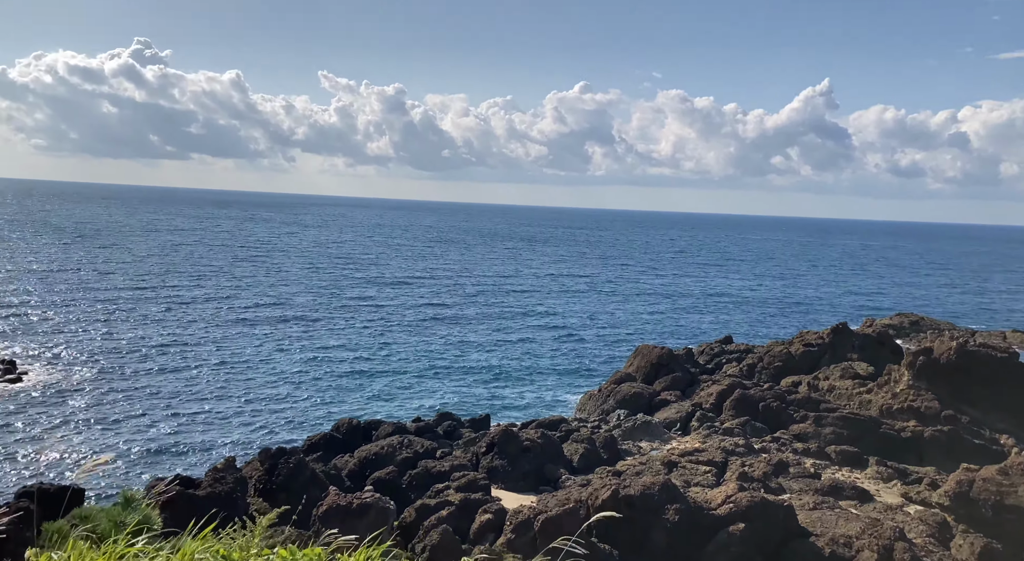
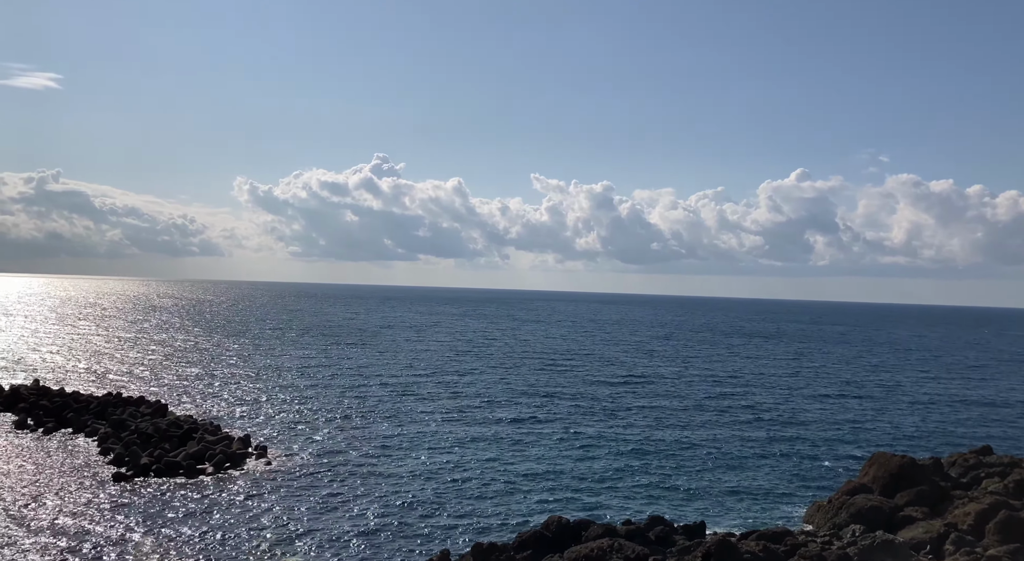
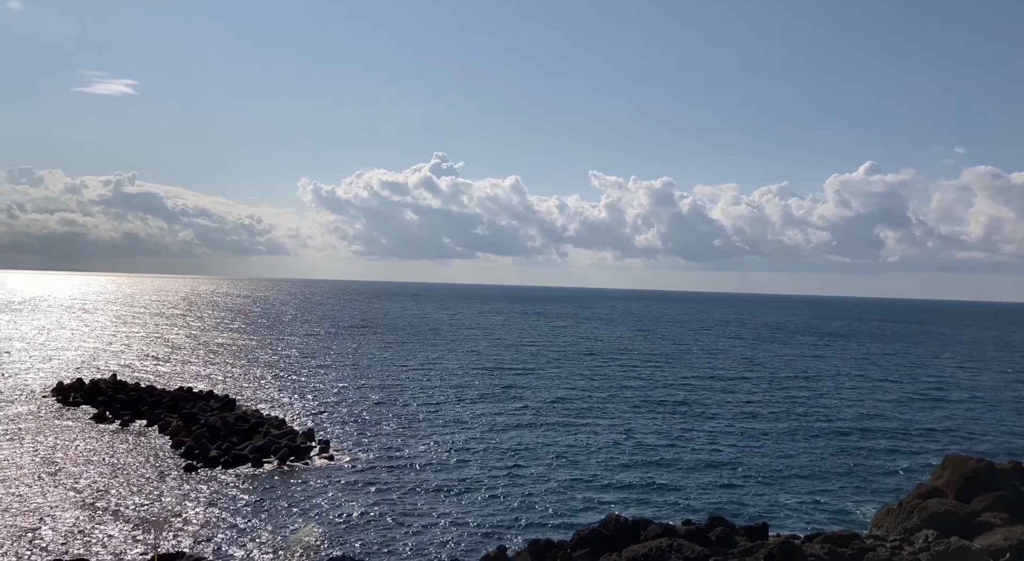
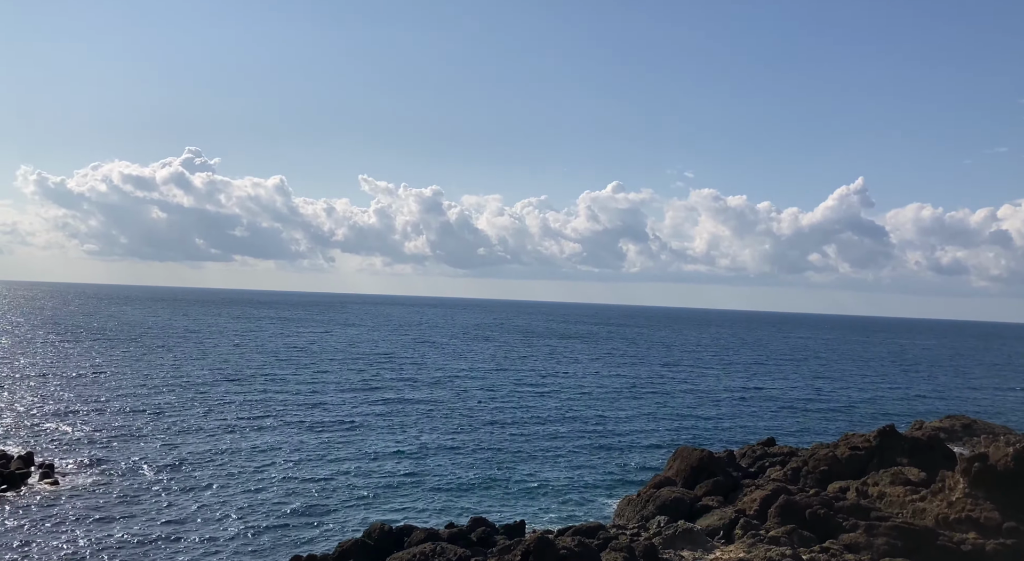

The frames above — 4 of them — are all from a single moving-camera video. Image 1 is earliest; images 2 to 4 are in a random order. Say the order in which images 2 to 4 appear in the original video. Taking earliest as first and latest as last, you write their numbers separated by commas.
4, 2, 3
